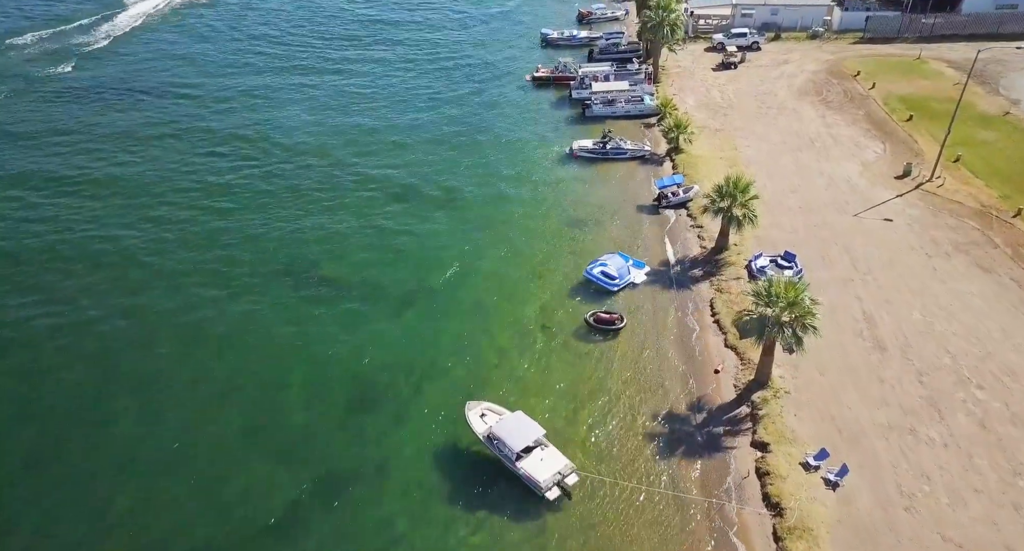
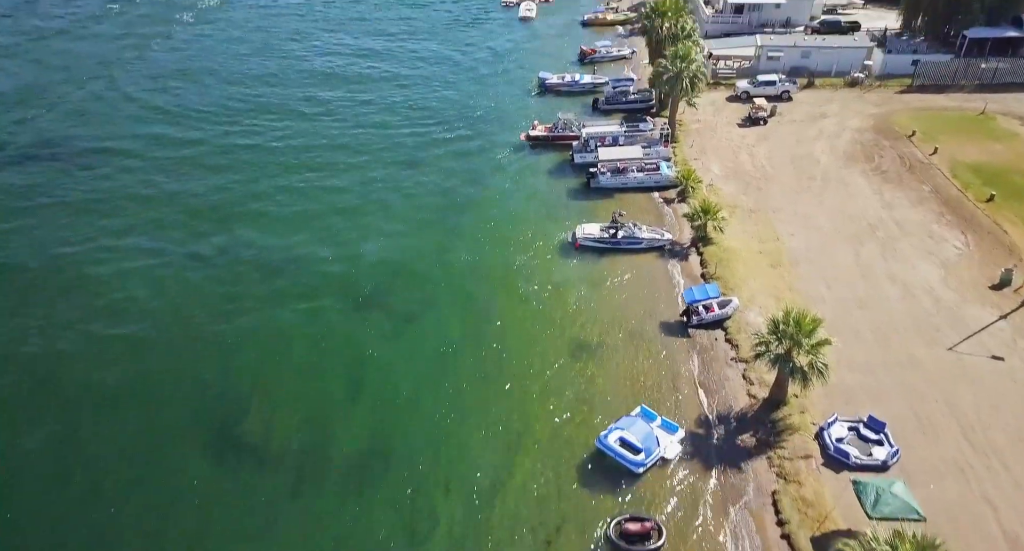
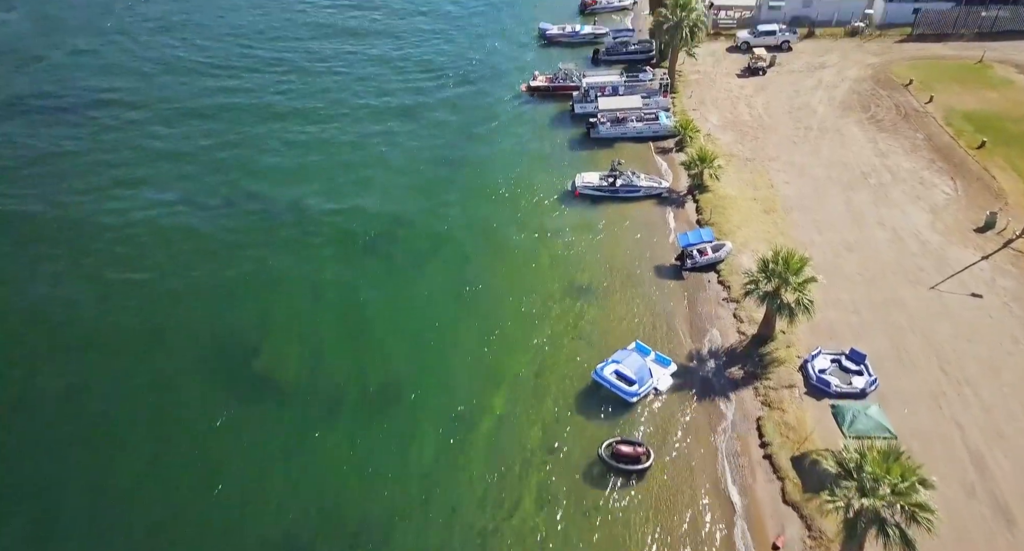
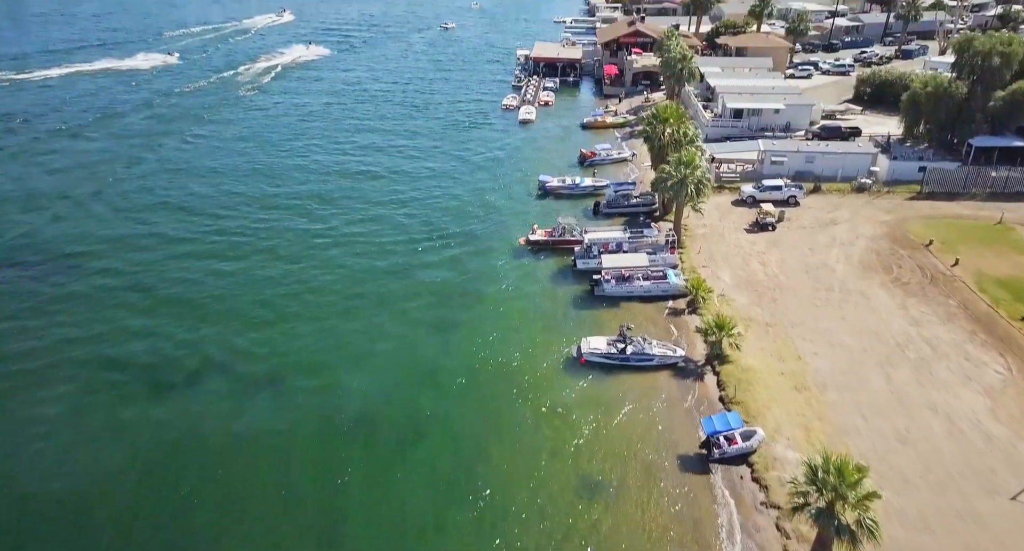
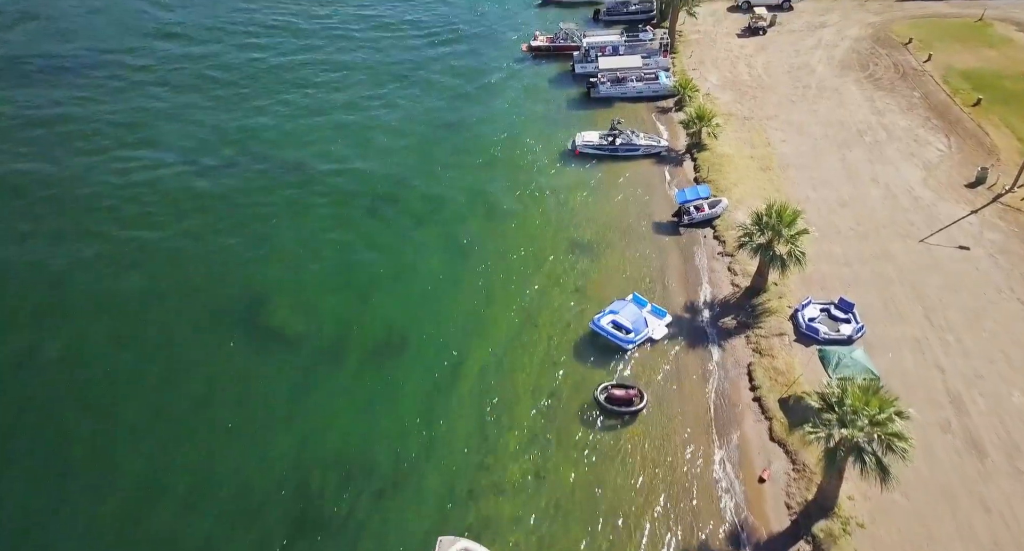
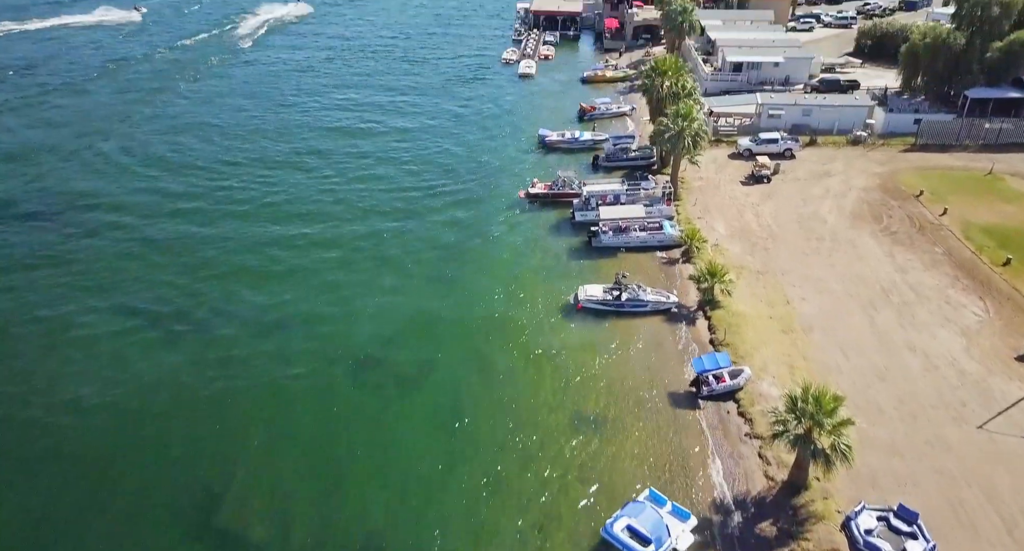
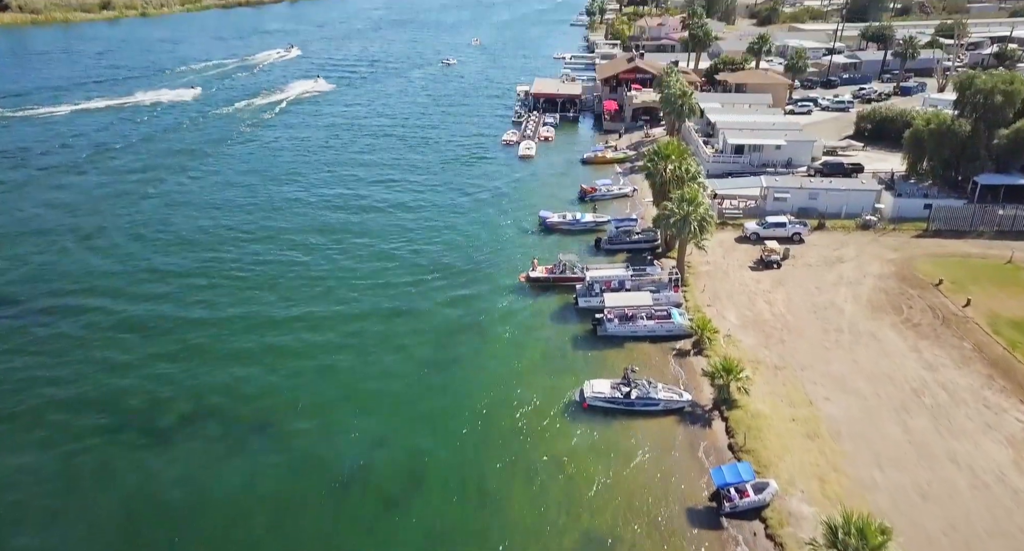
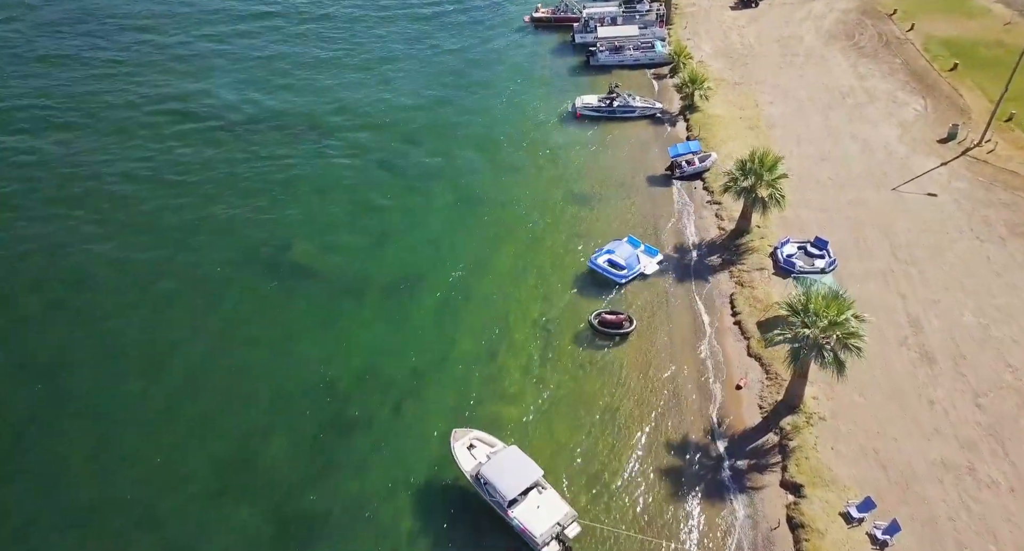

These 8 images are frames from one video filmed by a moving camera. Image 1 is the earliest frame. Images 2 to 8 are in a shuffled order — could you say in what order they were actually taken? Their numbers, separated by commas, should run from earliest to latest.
8, 5, 3, 2, 6, 4, 7
